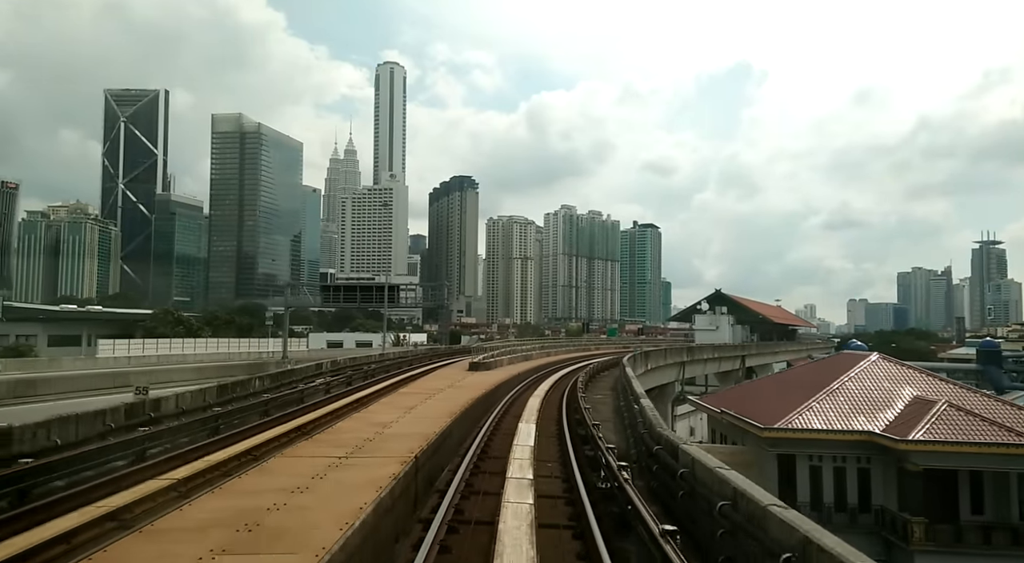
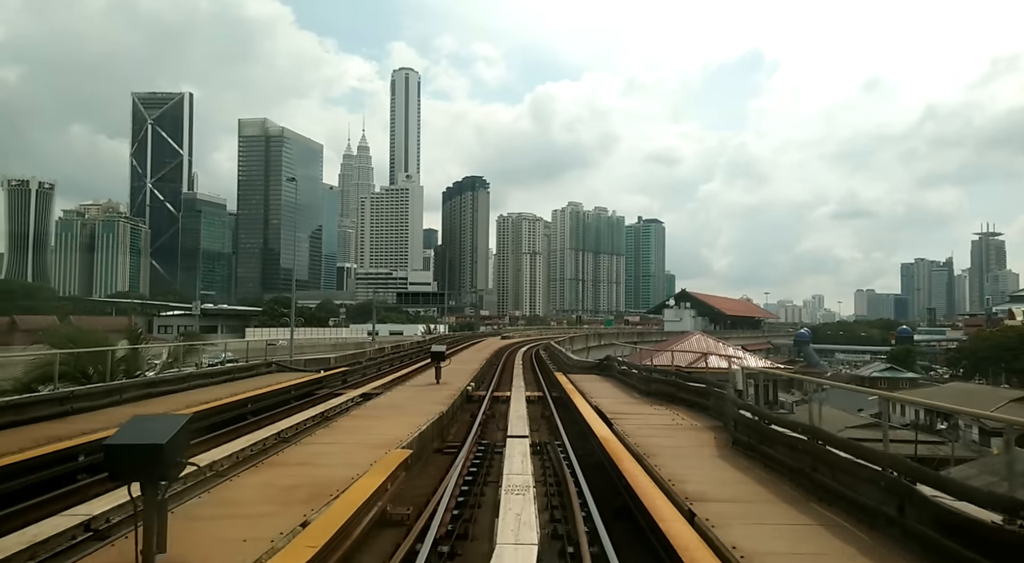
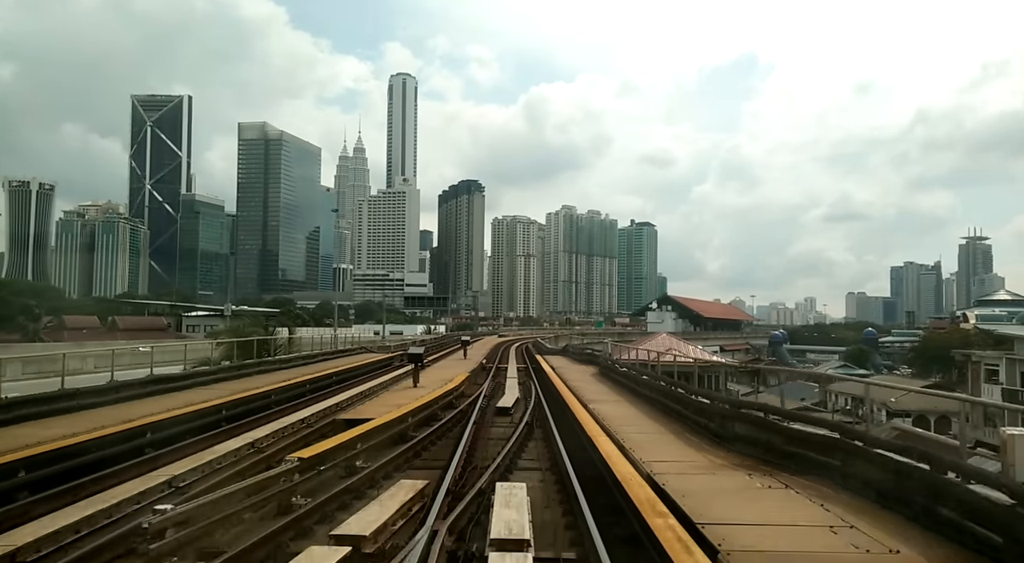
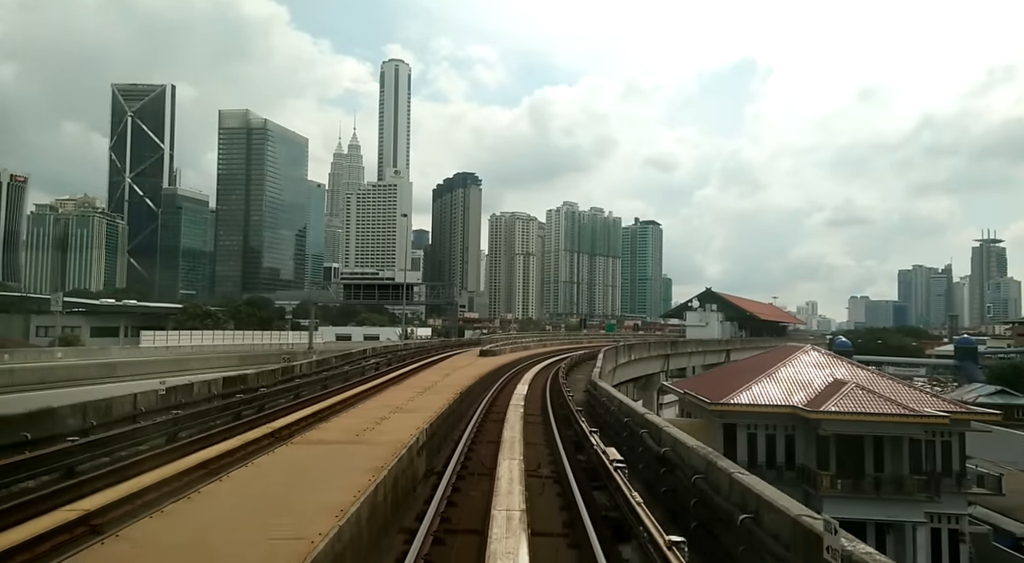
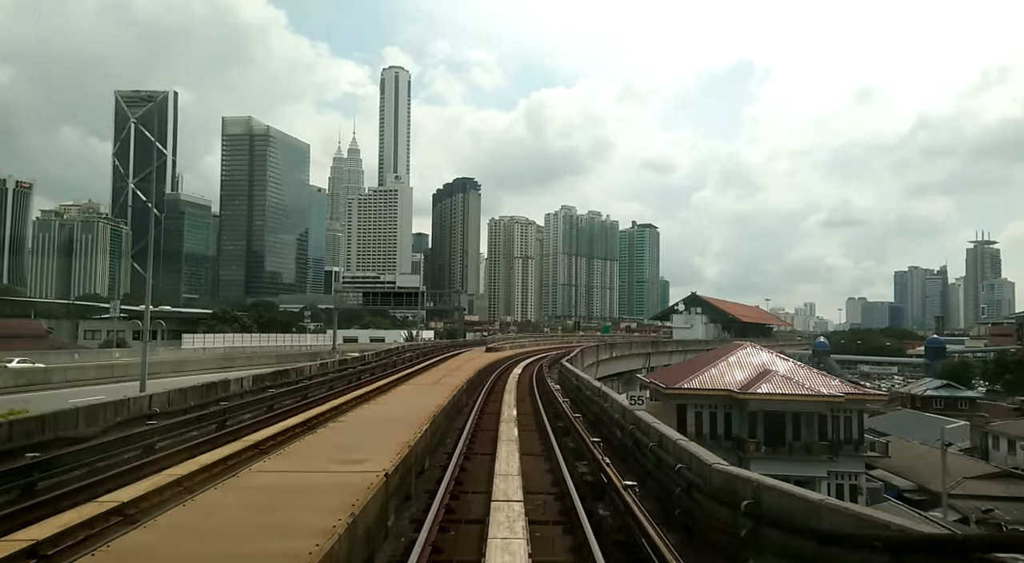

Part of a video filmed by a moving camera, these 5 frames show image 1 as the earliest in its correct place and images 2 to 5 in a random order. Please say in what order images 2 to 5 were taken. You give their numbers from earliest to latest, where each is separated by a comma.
4, 5, 2, 3
